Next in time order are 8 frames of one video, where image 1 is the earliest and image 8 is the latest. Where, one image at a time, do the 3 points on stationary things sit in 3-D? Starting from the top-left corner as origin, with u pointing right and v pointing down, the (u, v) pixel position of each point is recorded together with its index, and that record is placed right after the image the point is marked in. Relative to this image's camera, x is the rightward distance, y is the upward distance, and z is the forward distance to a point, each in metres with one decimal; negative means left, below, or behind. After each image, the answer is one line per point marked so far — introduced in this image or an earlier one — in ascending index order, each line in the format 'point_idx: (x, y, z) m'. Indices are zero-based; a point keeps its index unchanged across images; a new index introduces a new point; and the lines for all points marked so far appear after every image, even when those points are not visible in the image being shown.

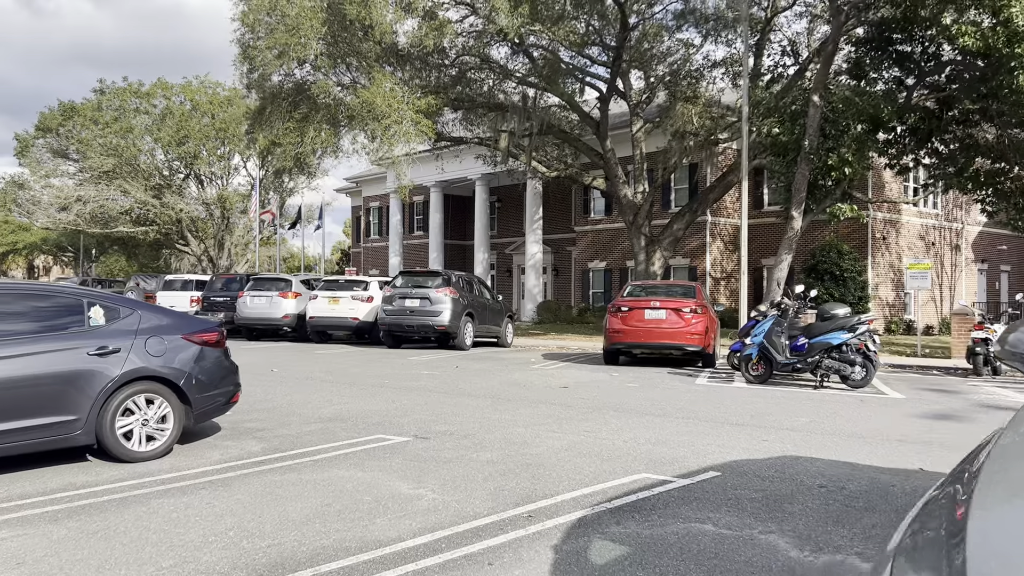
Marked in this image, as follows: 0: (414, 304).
0: (-2.0, -0.3, +16.7) m
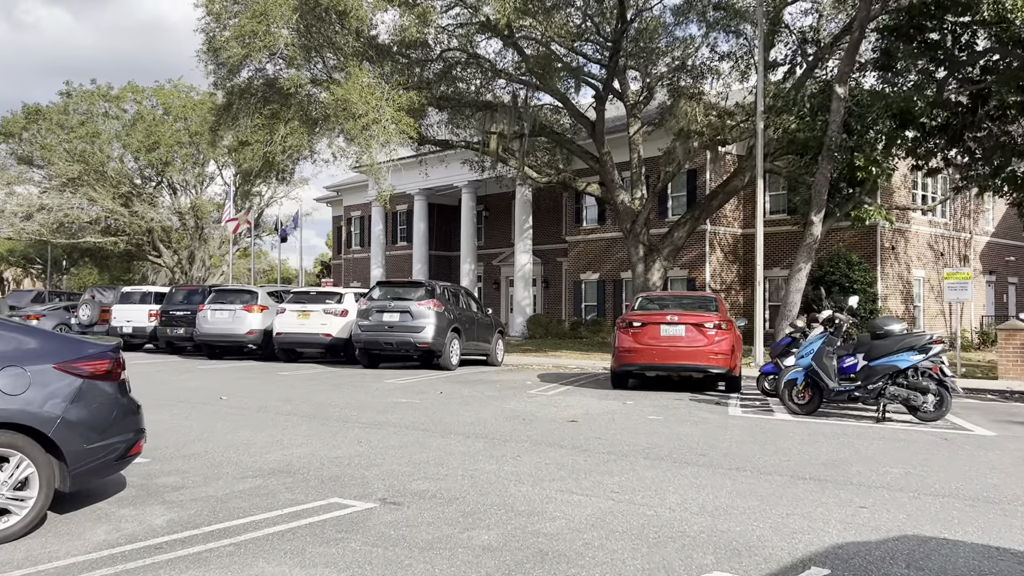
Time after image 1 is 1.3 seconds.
0: (-2.2, -0.6, +14.8) m
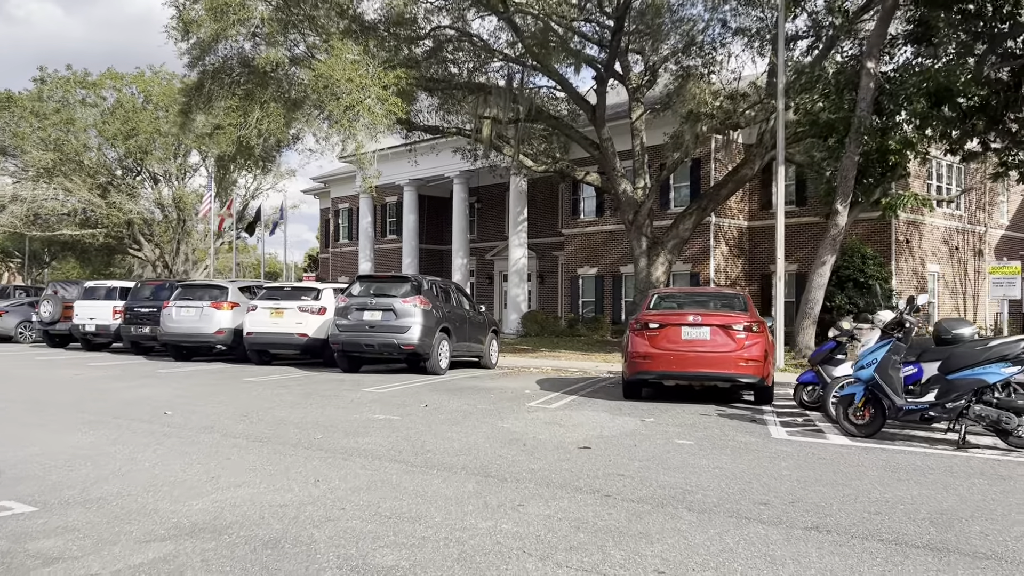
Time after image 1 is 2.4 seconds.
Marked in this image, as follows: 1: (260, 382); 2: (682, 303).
0: (-2.2, -0.5, +13.3) m
1: (-3.8, -1.4, +12.4) m
2: (+2.2, -0.2, +10.3) m
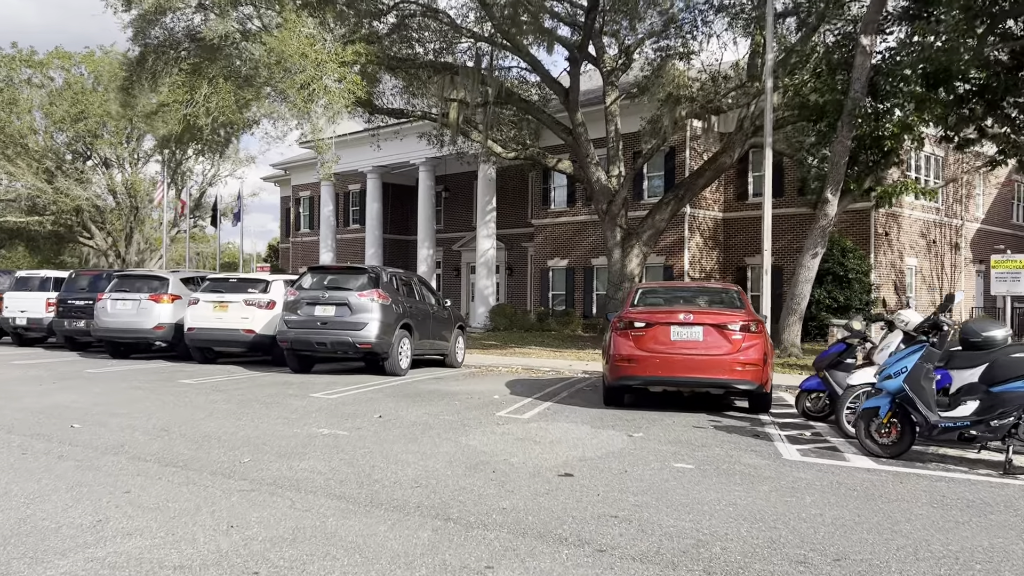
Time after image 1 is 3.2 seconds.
0: (-2.7, -0.4, +12.0) m
1: (-4.3, -1.3, +11.1) m
2: (+1.8, -0.1, +9.2) m
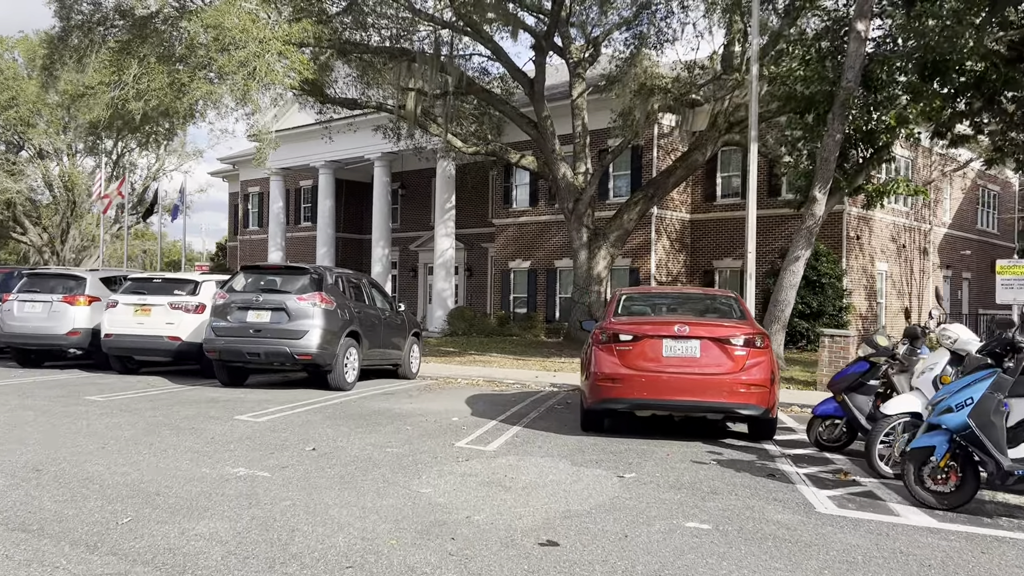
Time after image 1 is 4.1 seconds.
0: (-3.2, -0.4, +10.5) m
1: (-4.7, -1.3, +9.5) m
2: (+1.4, -0.2, +7.9) m
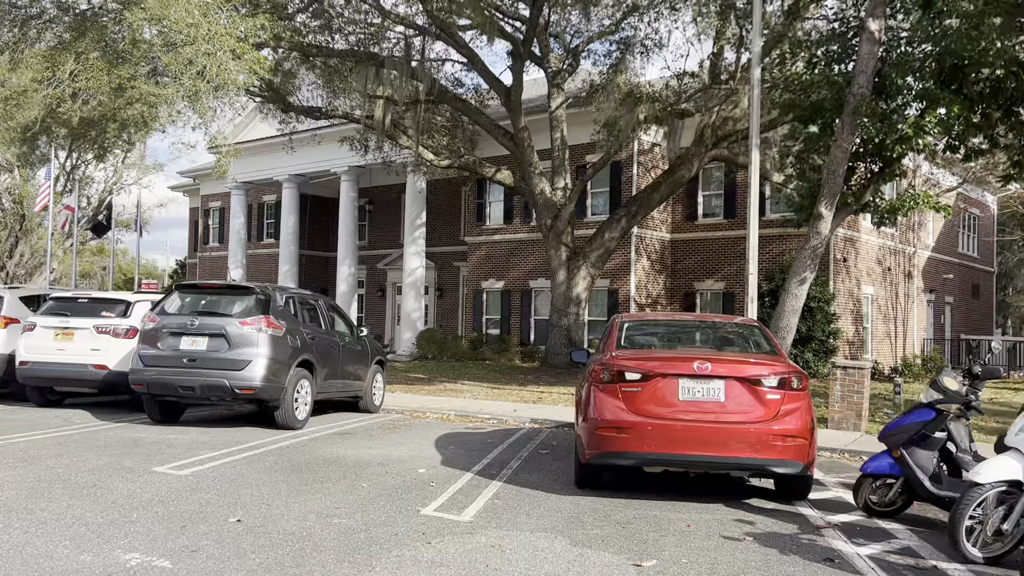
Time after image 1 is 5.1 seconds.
0: (-3.5, -0.7, +9.1) m
1: (-5.0, -1.6, +8.0) m
2: (+1.3, -0.4, +6.7) m
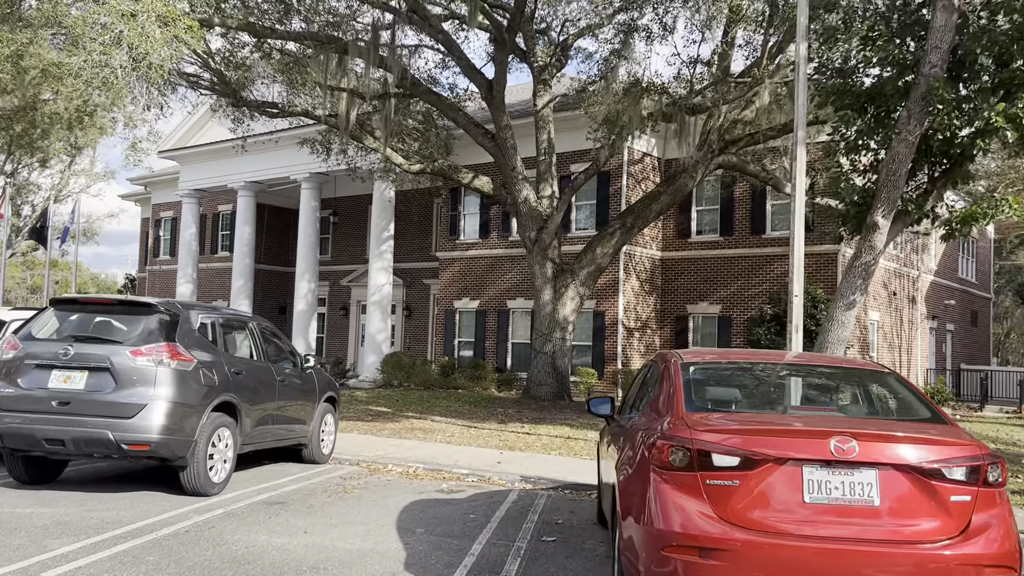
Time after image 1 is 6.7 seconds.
0: (-3.6, -0.8, +6.6) m
1: (-5.0, -1.6, +5.5) m
2: (+1.3, -0.5, +4.4) m
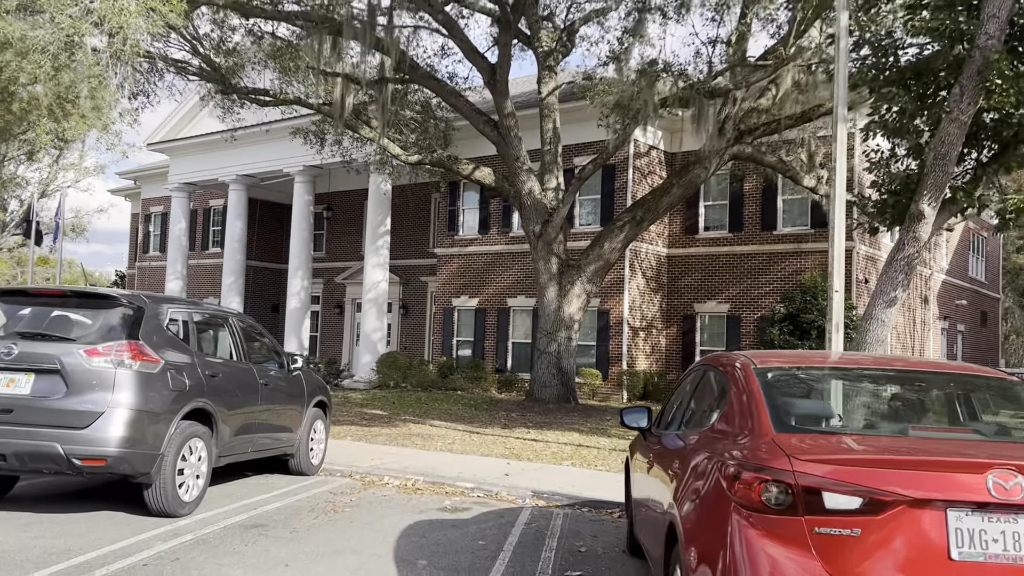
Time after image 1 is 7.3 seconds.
0: (-3.4, -0.7, +5.7) m
1: (-4.9, -1.6, +4.5) m
2: (+1.4, -0.5, +3.5) m
